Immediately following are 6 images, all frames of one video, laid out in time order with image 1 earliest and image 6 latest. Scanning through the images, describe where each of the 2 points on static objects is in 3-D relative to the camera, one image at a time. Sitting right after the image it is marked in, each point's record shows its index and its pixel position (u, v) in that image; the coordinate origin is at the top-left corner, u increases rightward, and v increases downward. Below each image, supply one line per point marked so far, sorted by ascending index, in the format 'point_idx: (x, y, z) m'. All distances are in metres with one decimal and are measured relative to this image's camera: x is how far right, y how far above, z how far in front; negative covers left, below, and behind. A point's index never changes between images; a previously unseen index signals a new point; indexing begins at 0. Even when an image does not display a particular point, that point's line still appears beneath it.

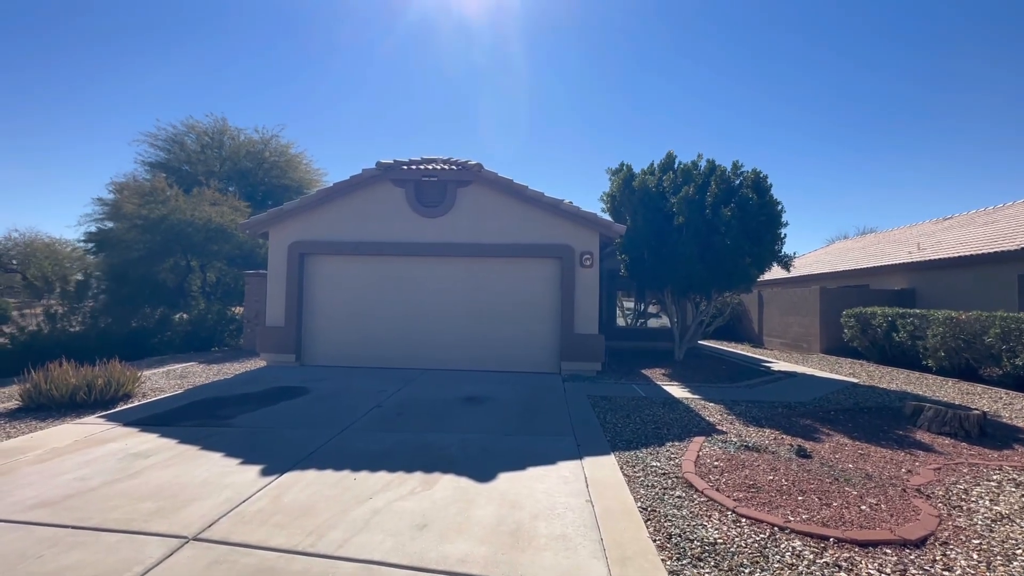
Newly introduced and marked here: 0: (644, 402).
0: (+2.8, -2.4, +9.8) m
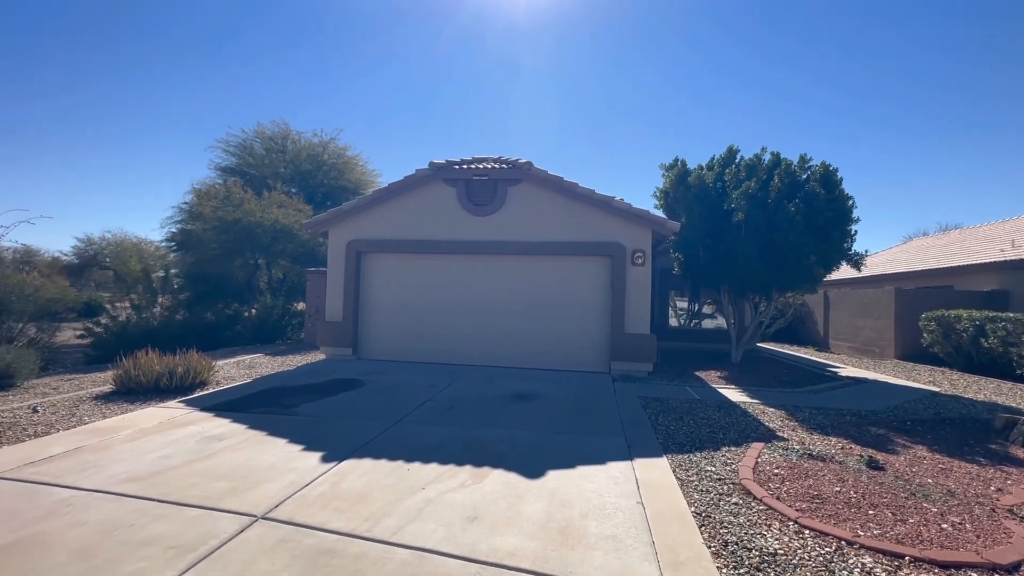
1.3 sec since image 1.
0: (+3.8, -2.4, +9.4) m
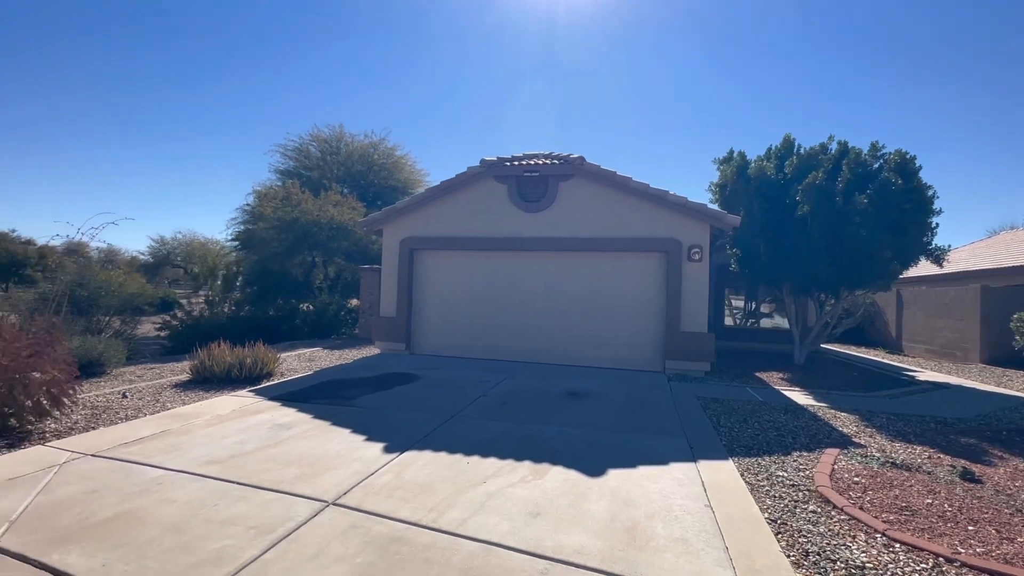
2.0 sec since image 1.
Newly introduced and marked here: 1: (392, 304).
0: (+4.8, -2.3, +9.0) m
1: (-3.7, -0.5, +14.4) m
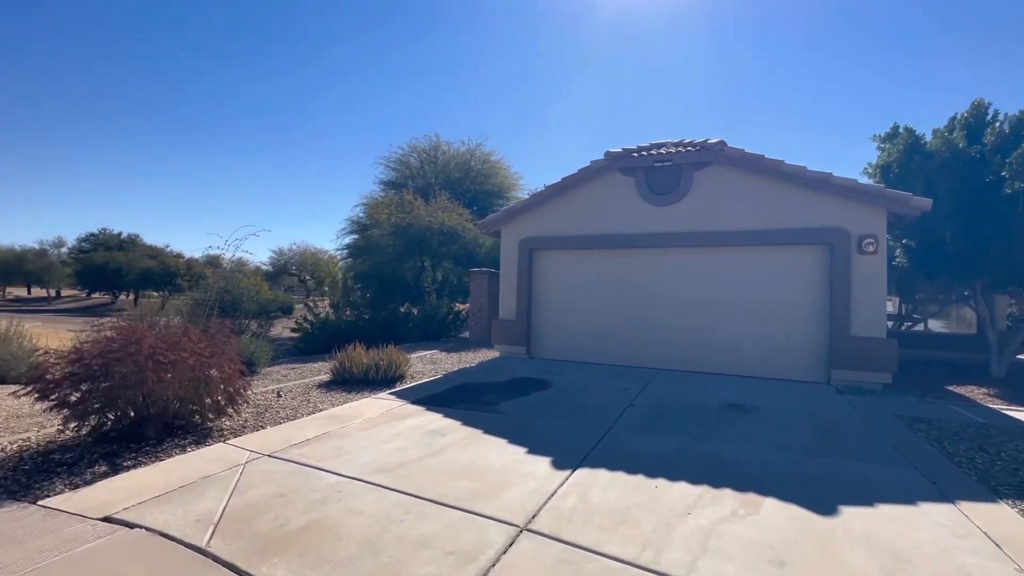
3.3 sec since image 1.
0: (+7.4, -2.2, +7.2) m
1: (0.0, -0.5, +14.0) m
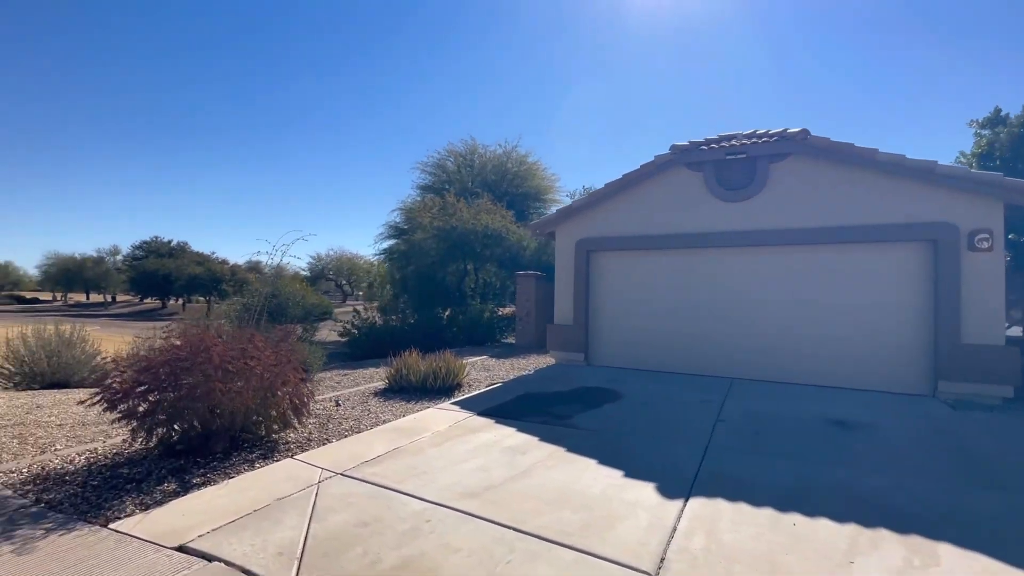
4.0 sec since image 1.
0: (+8.6, -2.2, +6.1) m
1: (+1.6, -0.6, +13.4) m
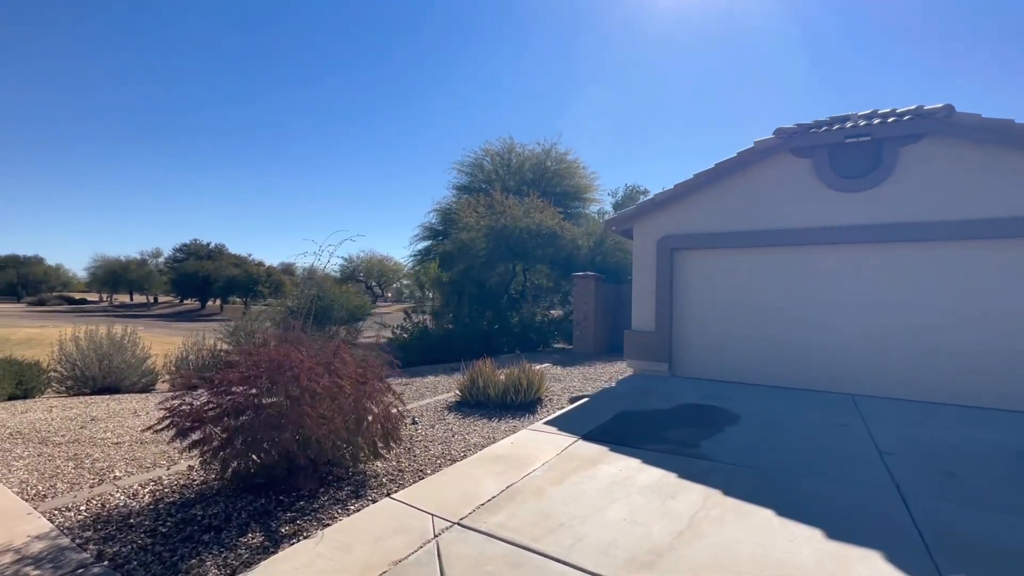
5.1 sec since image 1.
0: (+10.1, -2.3, +4.4) m
1: (+3.5, -0.7, +12.1) m
